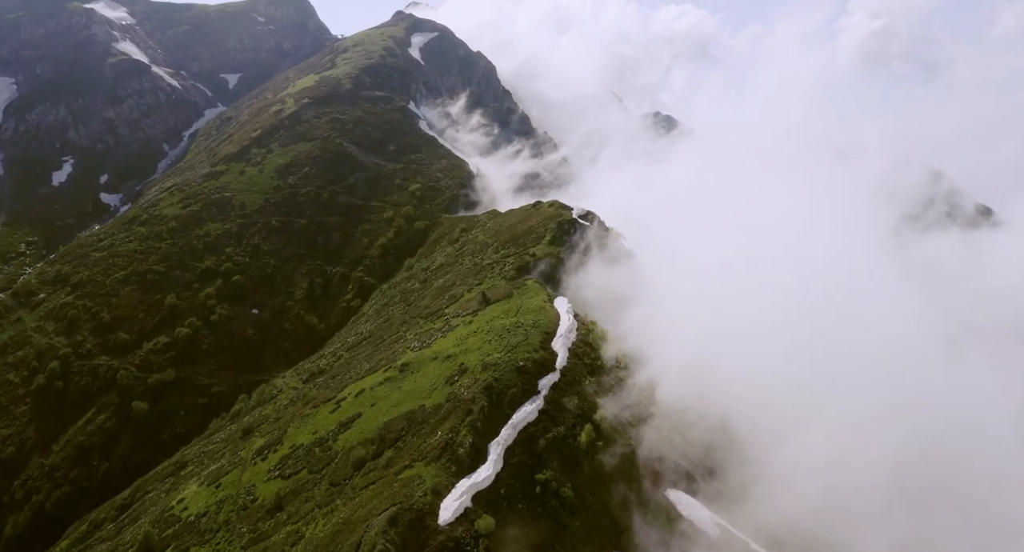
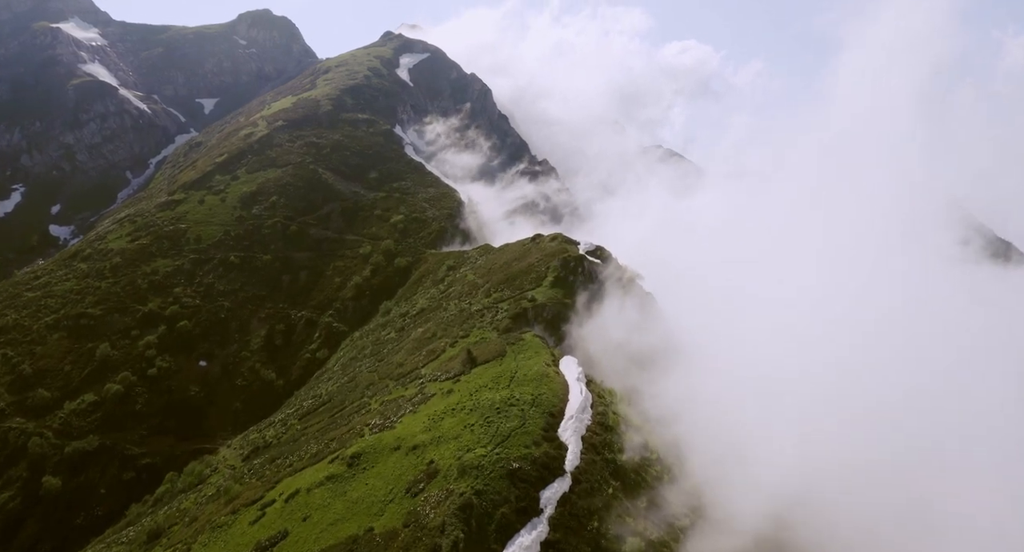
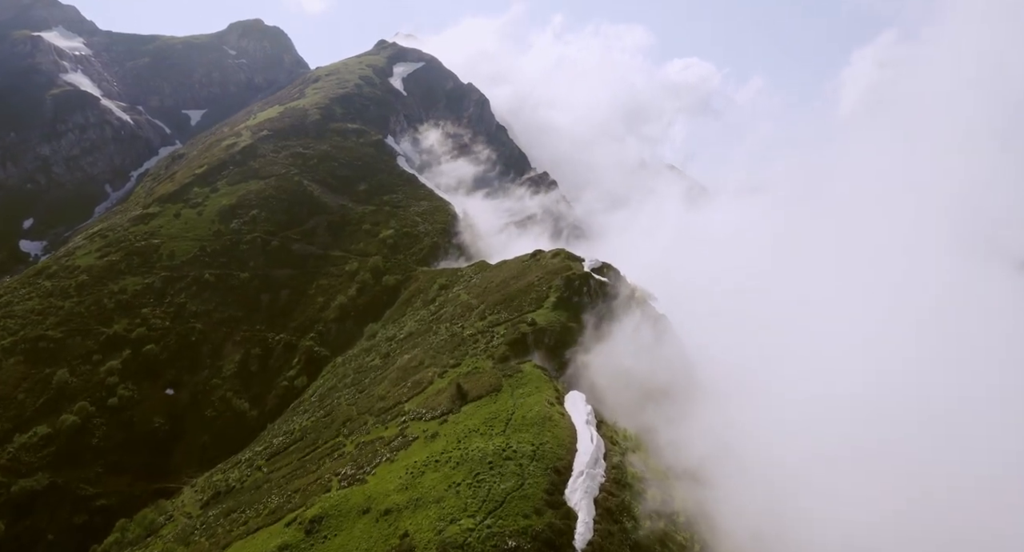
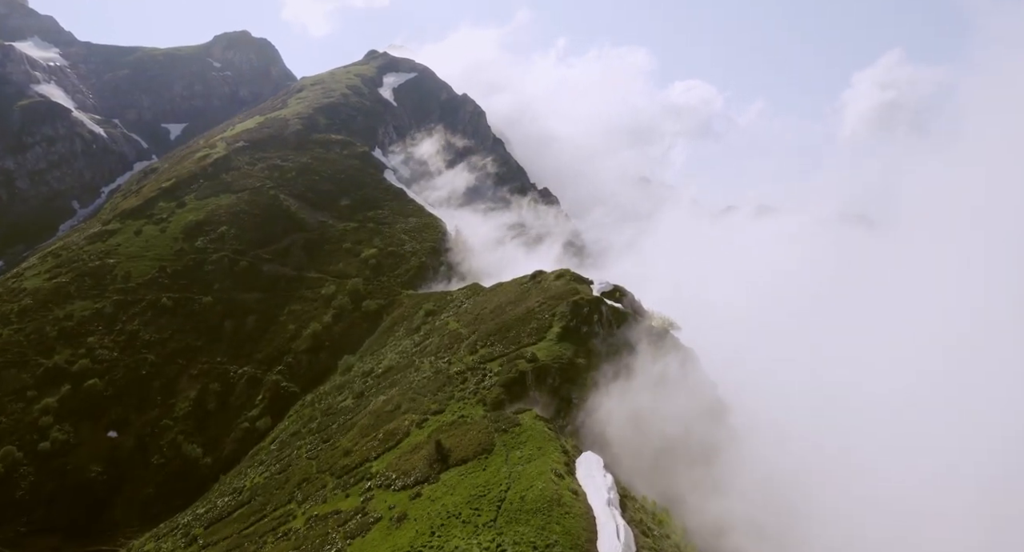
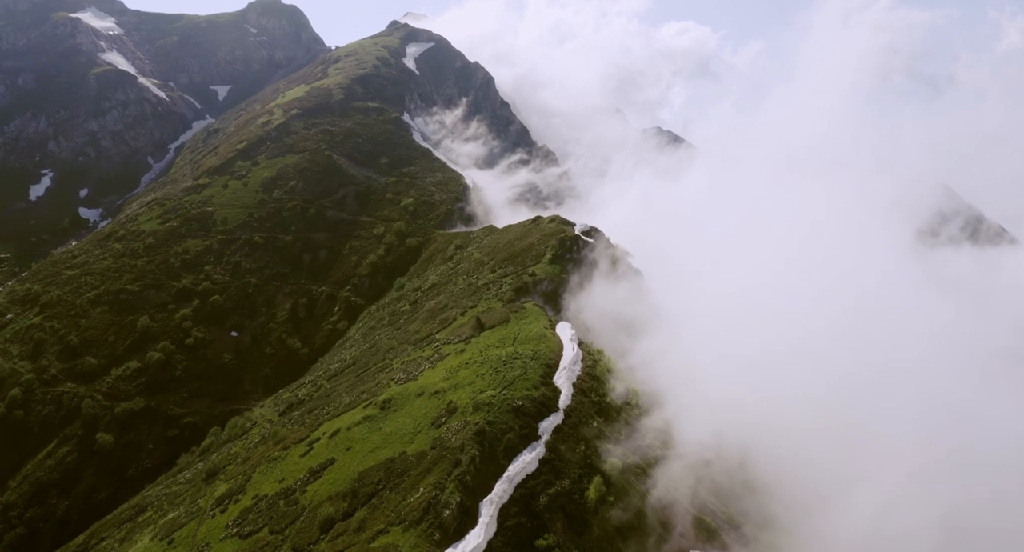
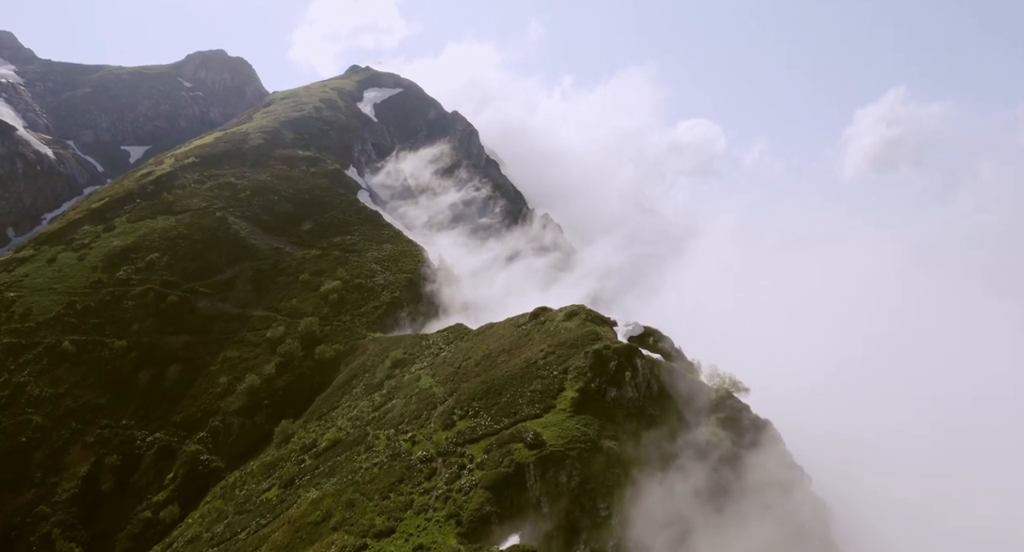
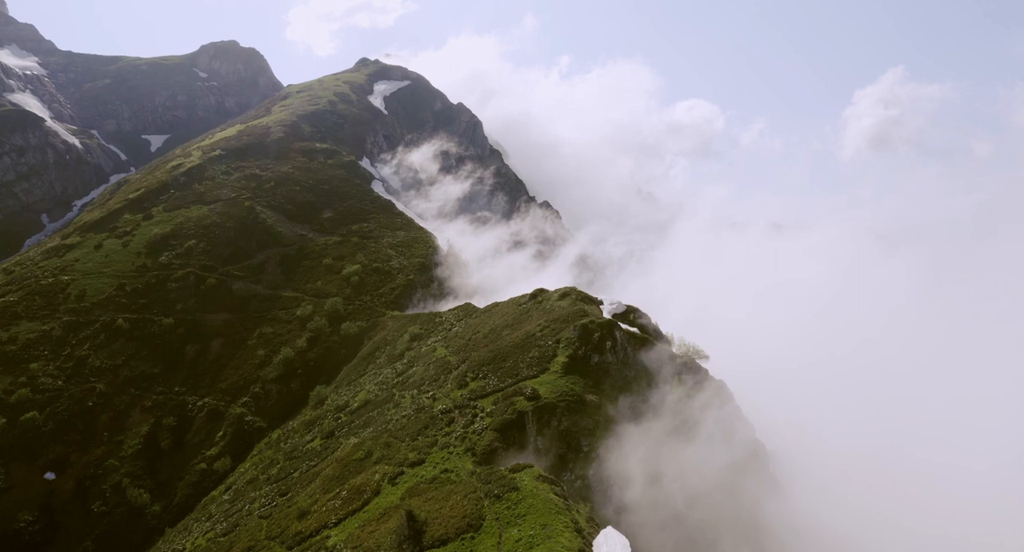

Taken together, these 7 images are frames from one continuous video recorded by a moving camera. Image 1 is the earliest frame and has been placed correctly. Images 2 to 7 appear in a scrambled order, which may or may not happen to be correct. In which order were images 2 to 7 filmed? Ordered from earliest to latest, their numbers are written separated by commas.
5, 2, 3, 4, 7, 6
